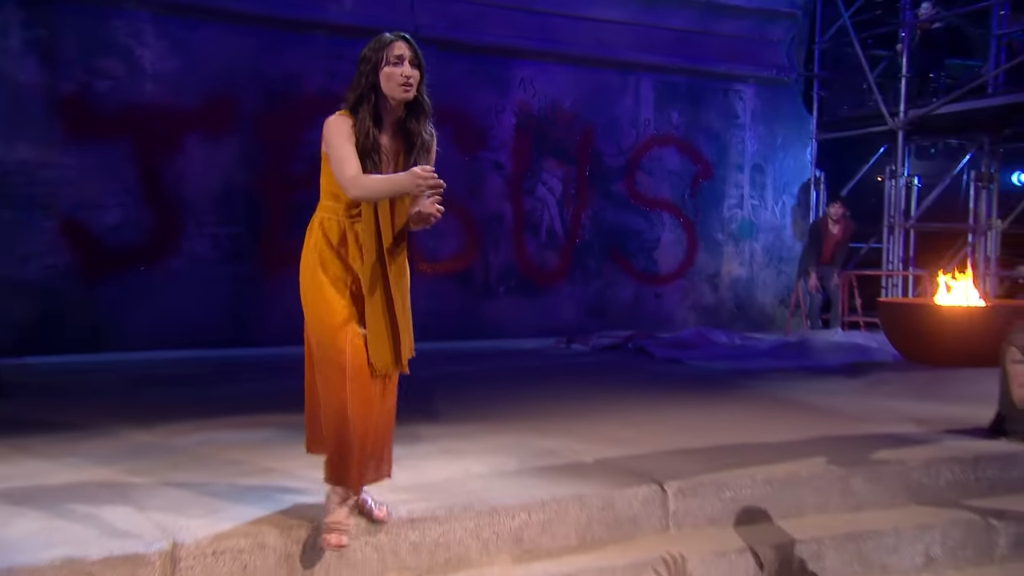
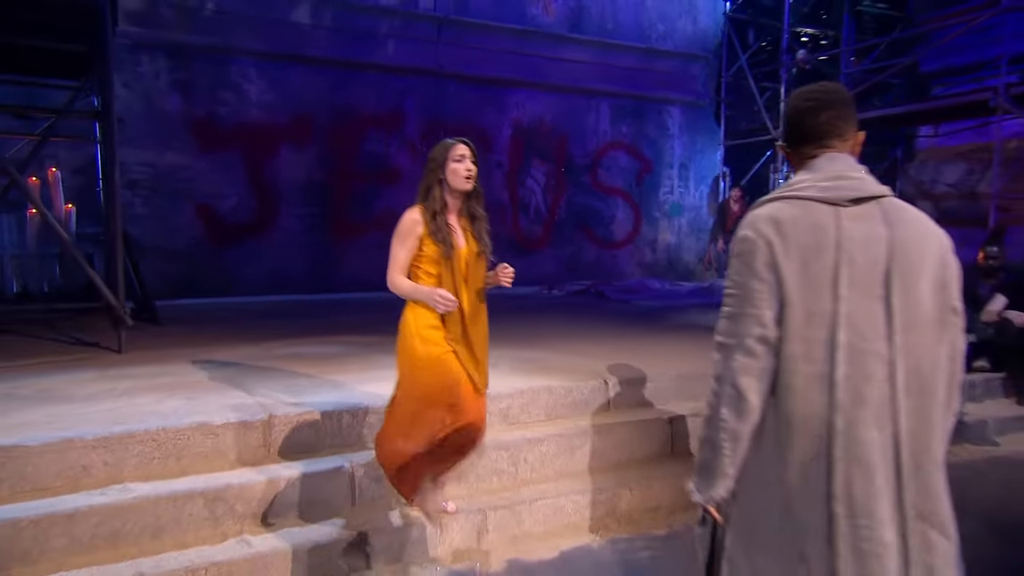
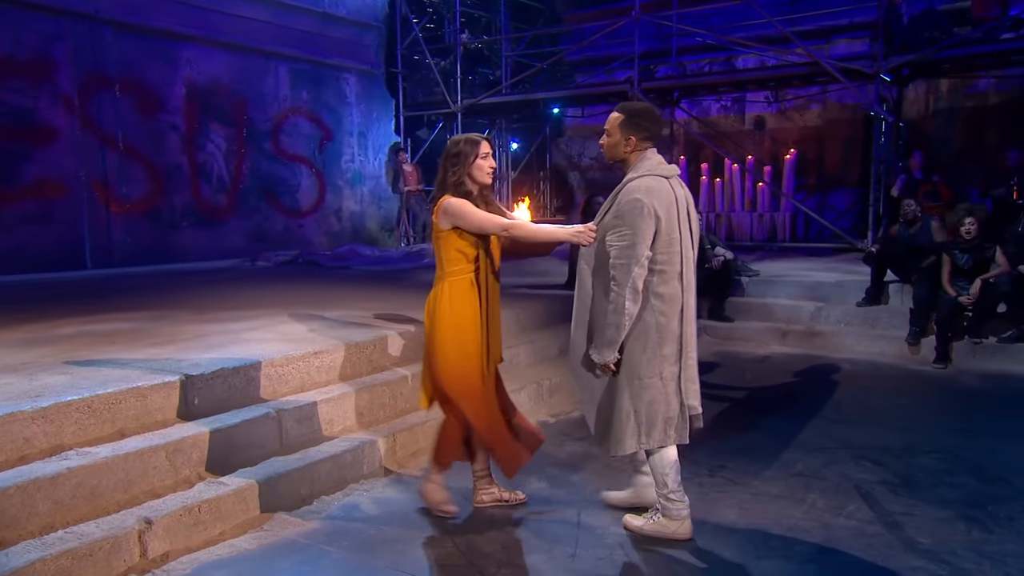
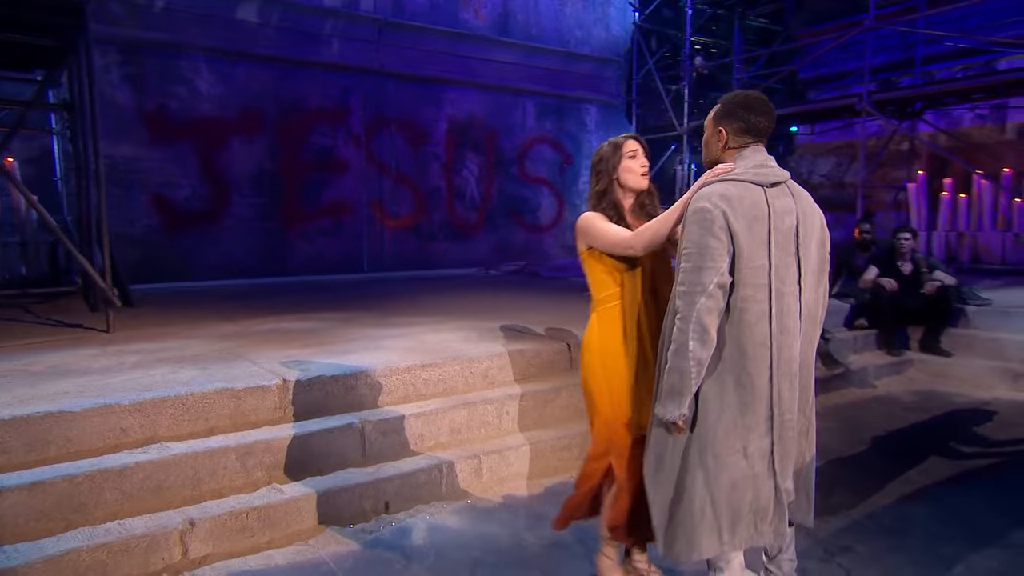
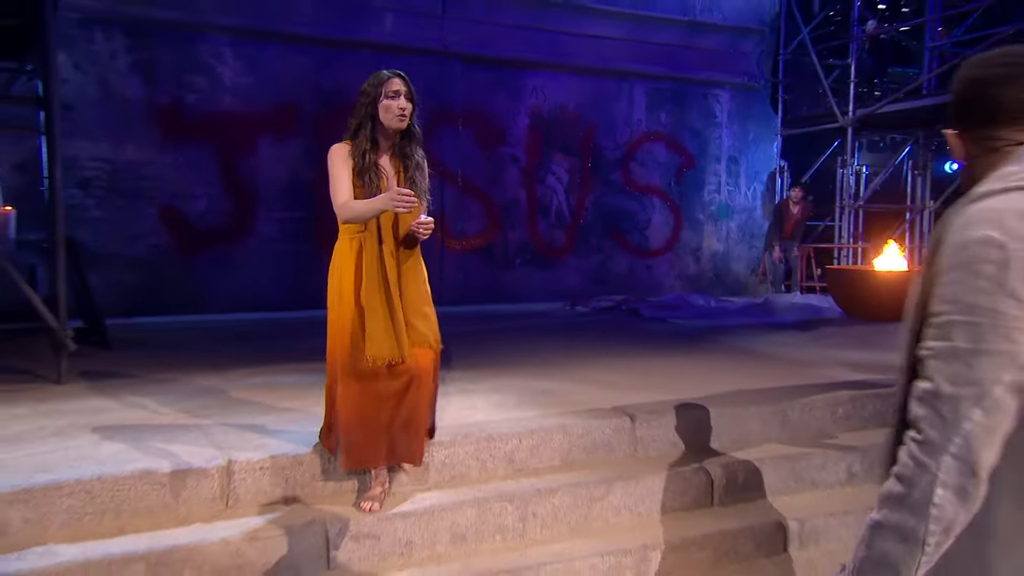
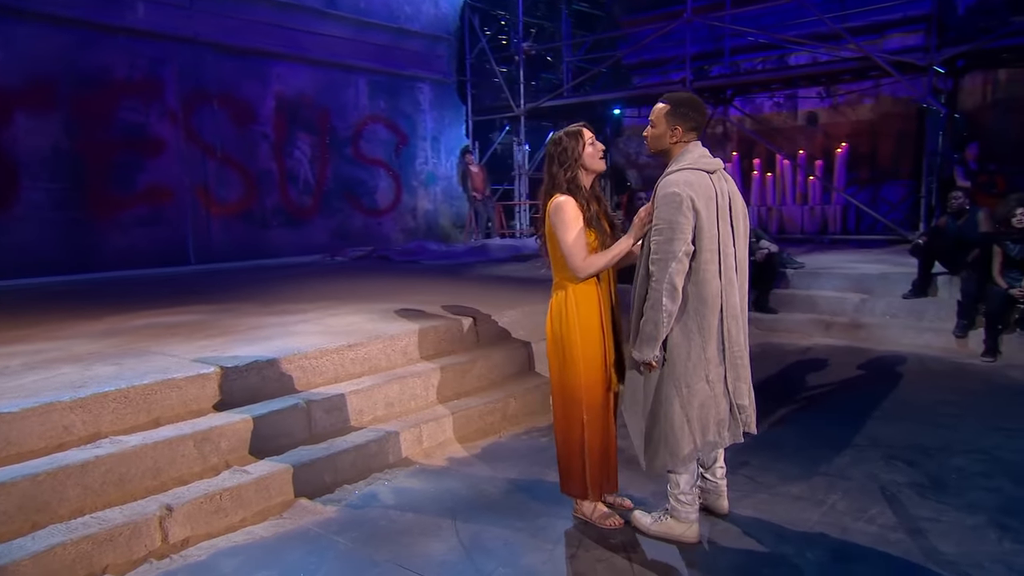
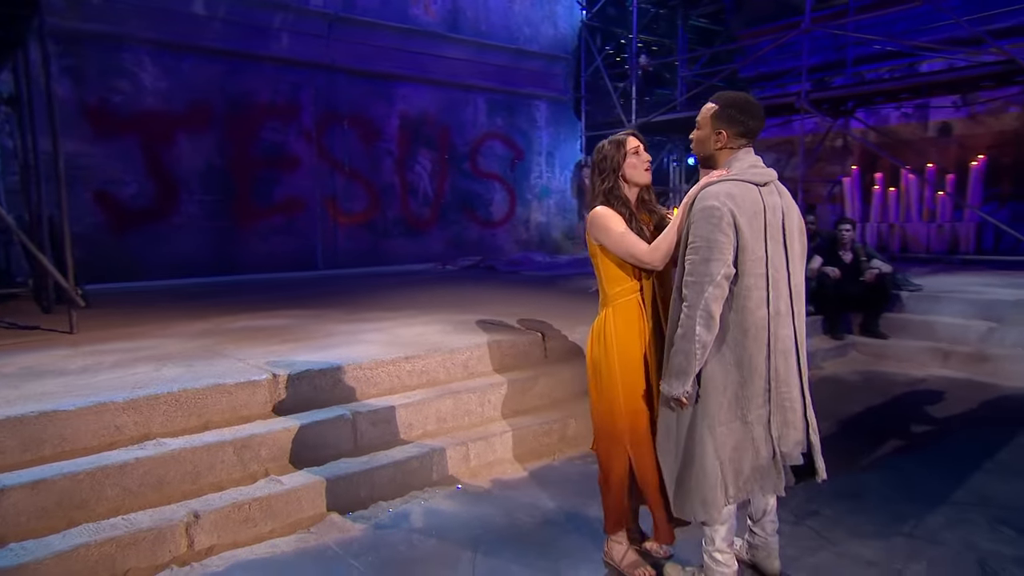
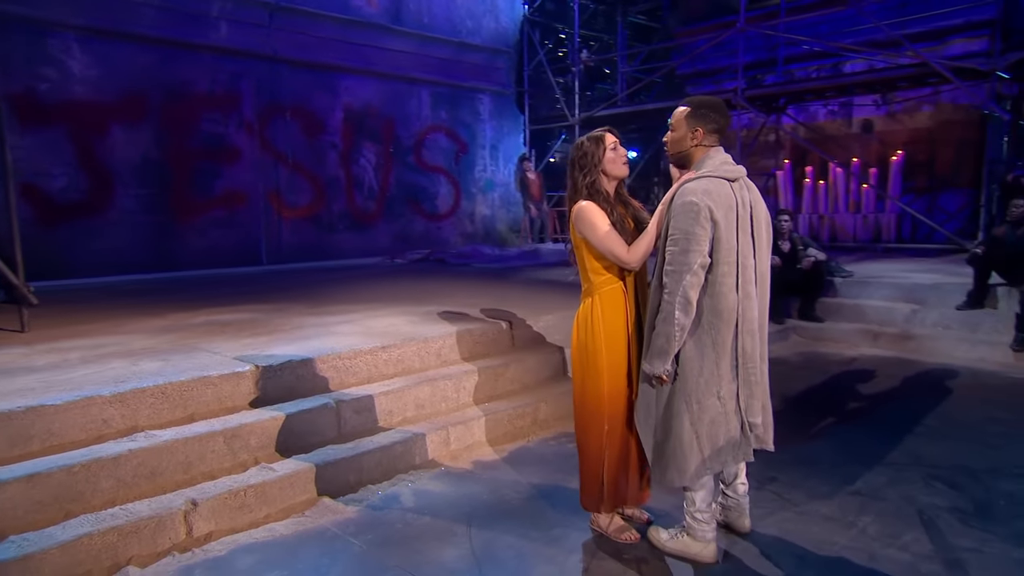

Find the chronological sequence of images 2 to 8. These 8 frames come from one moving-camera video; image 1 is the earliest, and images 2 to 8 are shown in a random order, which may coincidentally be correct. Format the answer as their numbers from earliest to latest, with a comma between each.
5, 2, 4, 7, 8, 6, 3
